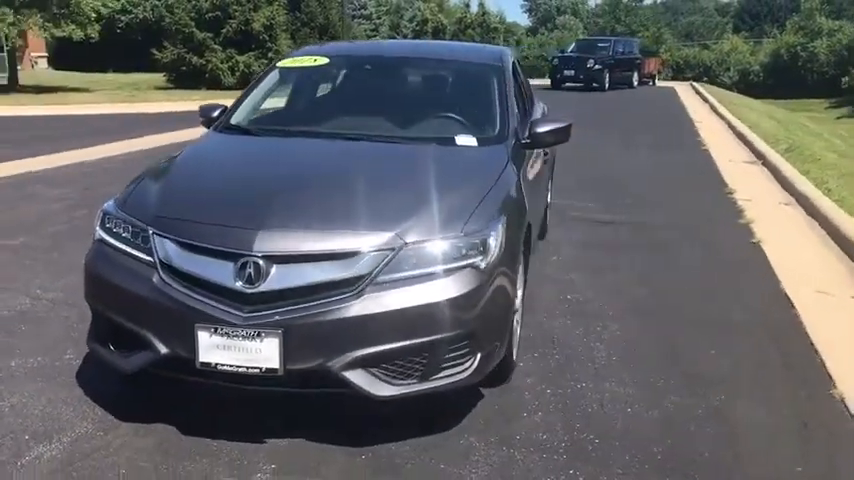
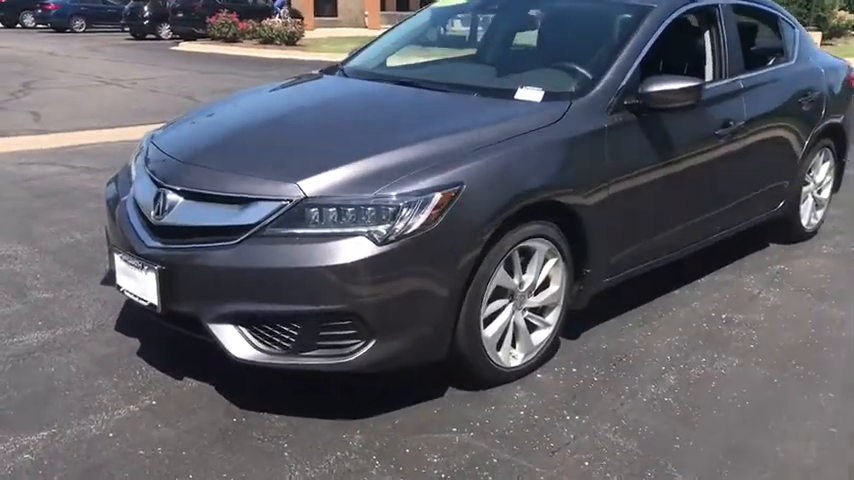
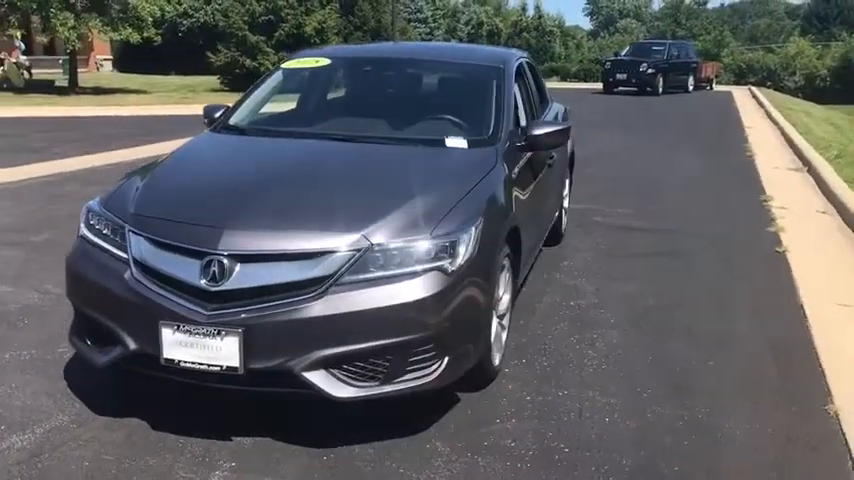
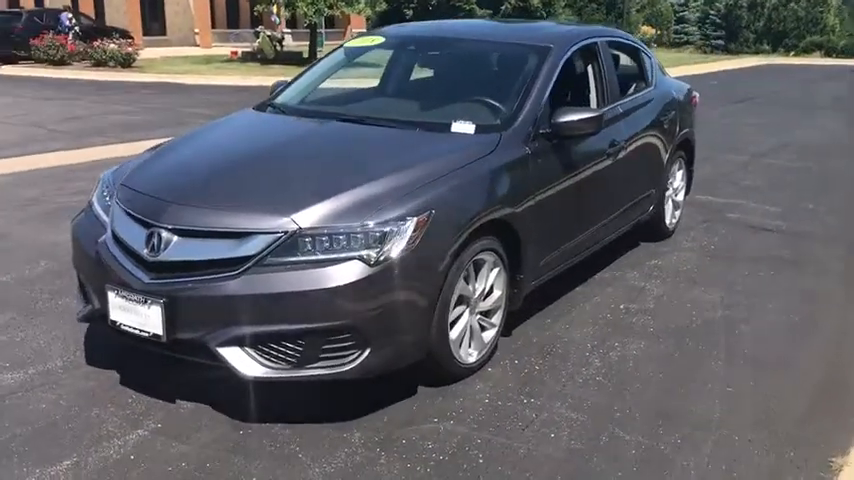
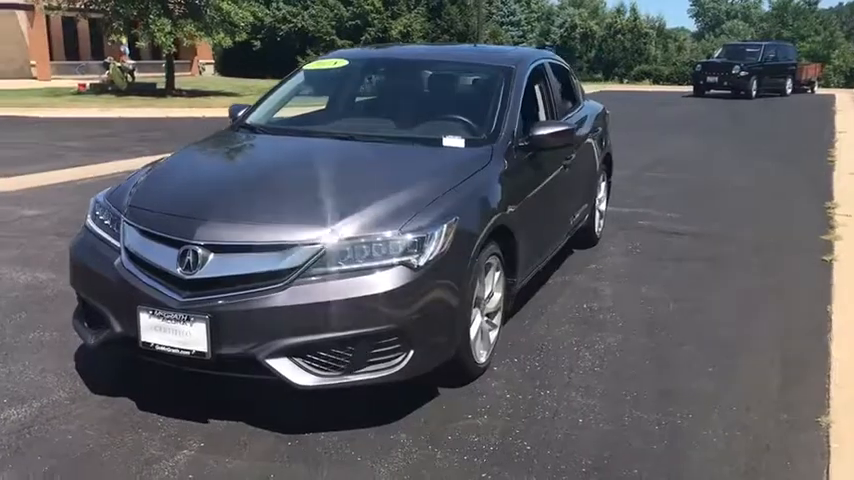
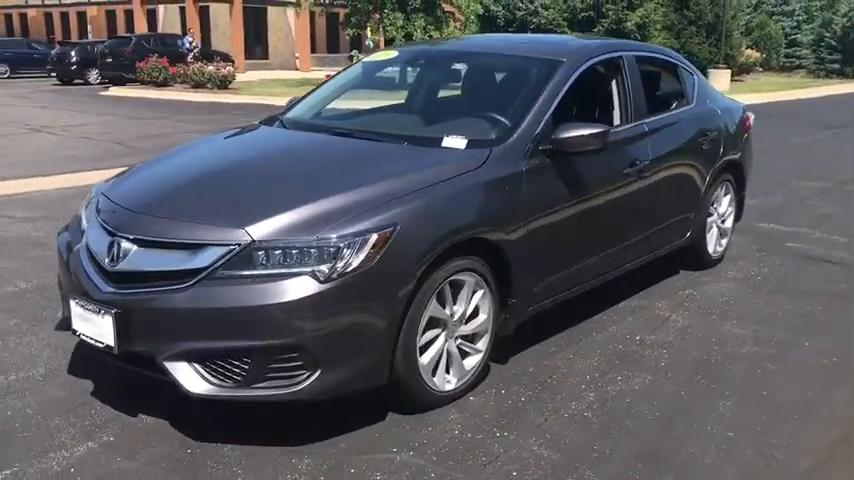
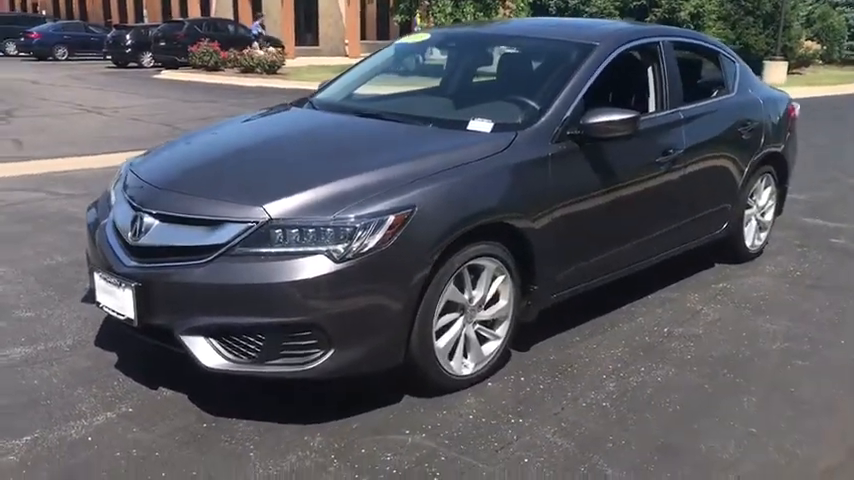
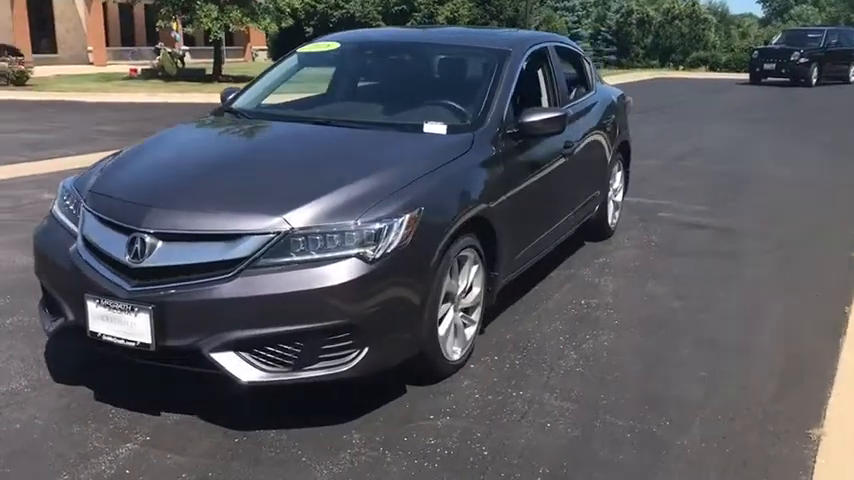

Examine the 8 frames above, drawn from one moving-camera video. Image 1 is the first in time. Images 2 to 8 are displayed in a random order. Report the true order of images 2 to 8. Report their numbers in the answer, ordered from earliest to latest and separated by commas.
3, 5, 8, 4, 6, 7, 2
